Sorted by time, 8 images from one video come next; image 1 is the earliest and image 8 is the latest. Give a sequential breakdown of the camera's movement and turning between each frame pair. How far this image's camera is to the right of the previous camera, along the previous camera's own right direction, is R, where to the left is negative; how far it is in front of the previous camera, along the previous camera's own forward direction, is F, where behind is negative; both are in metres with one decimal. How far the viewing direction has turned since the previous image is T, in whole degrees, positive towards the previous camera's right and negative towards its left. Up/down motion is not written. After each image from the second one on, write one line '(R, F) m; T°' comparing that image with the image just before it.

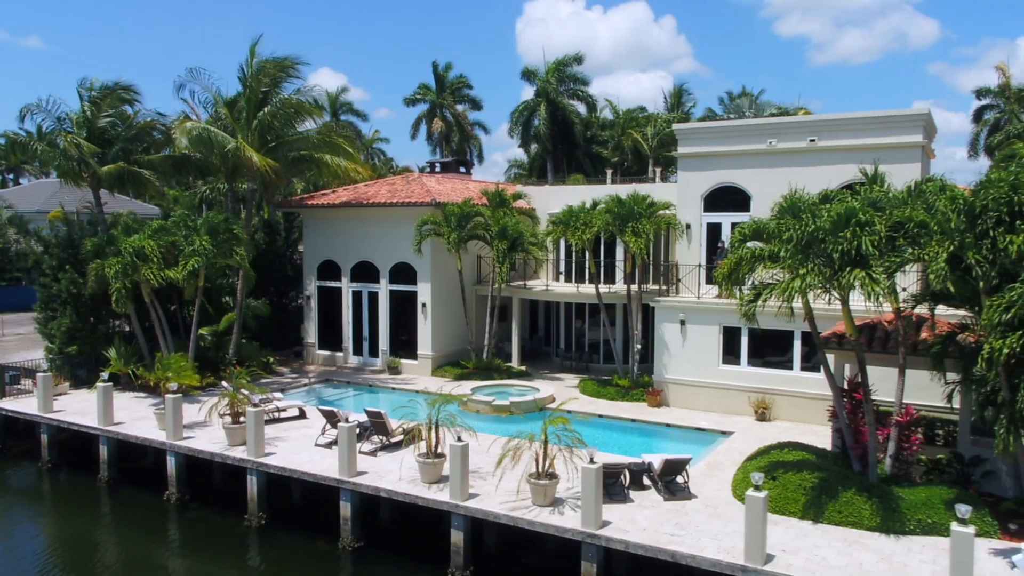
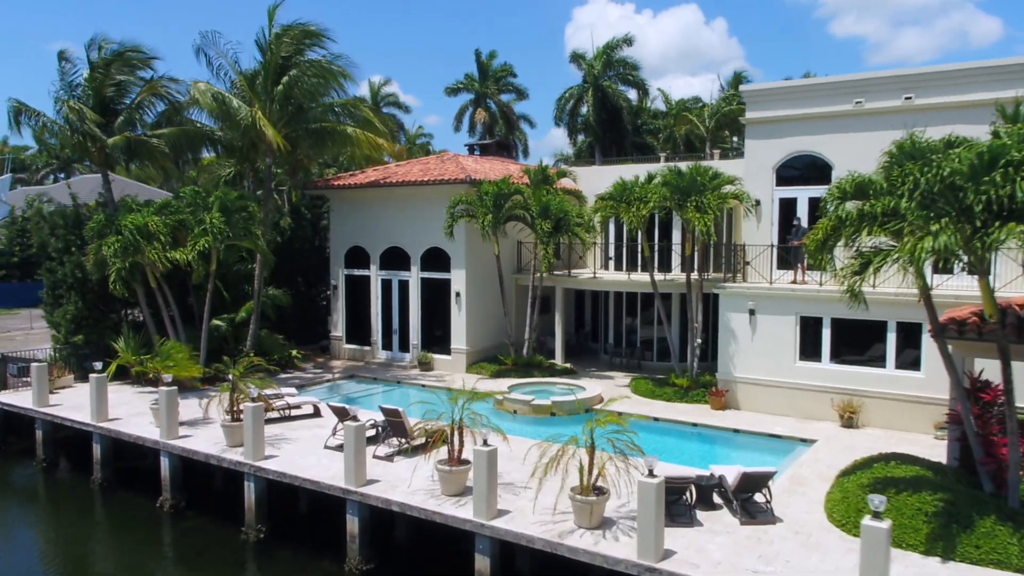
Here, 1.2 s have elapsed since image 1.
(+0.1, +2.5) m; -4°
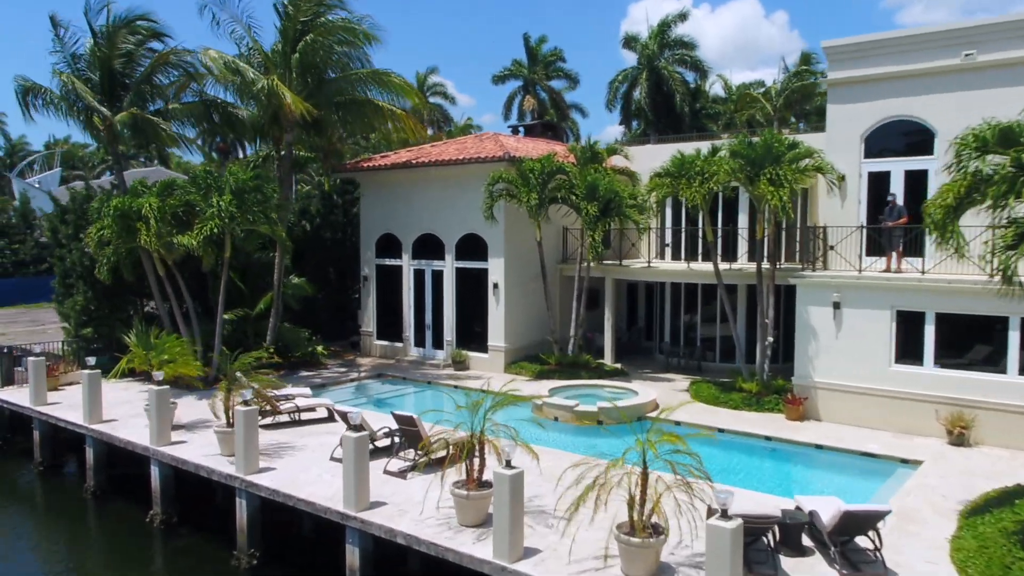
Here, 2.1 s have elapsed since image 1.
(+0.3, +2.3) m; -4°
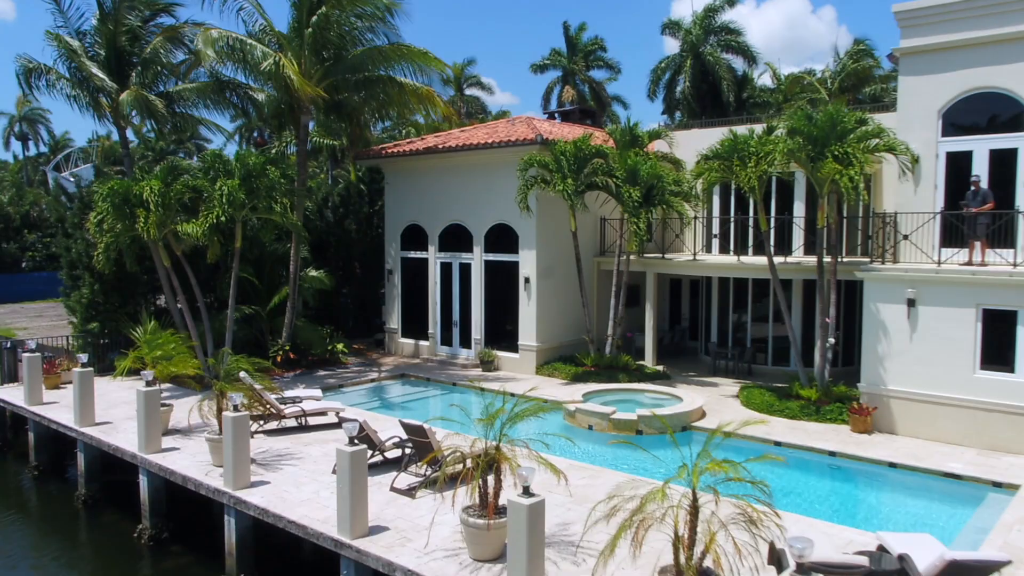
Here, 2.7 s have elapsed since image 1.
(+0.2, +1.6) m; -3°
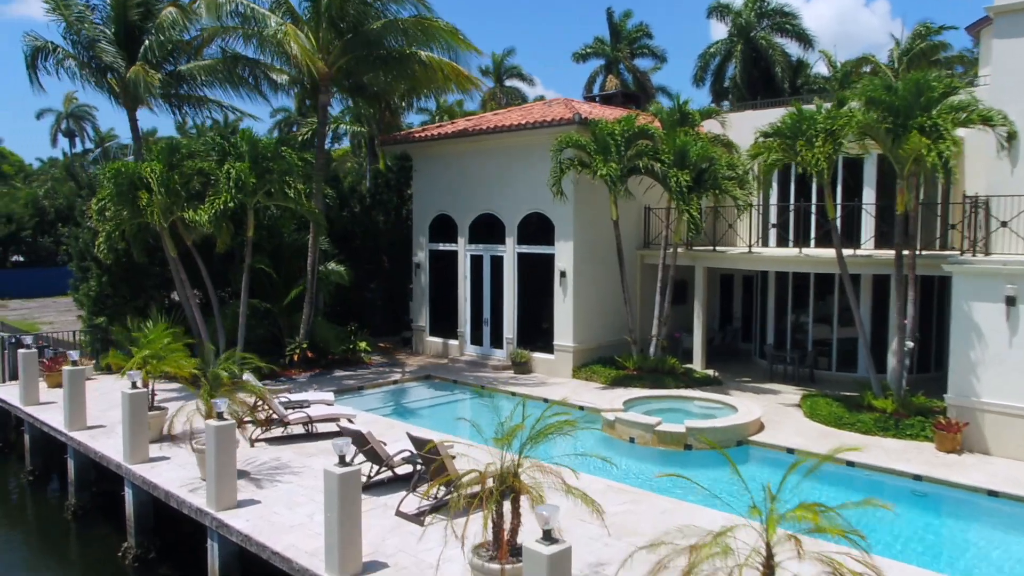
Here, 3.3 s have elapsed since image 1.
(+0.2, +1.6) m; -3°
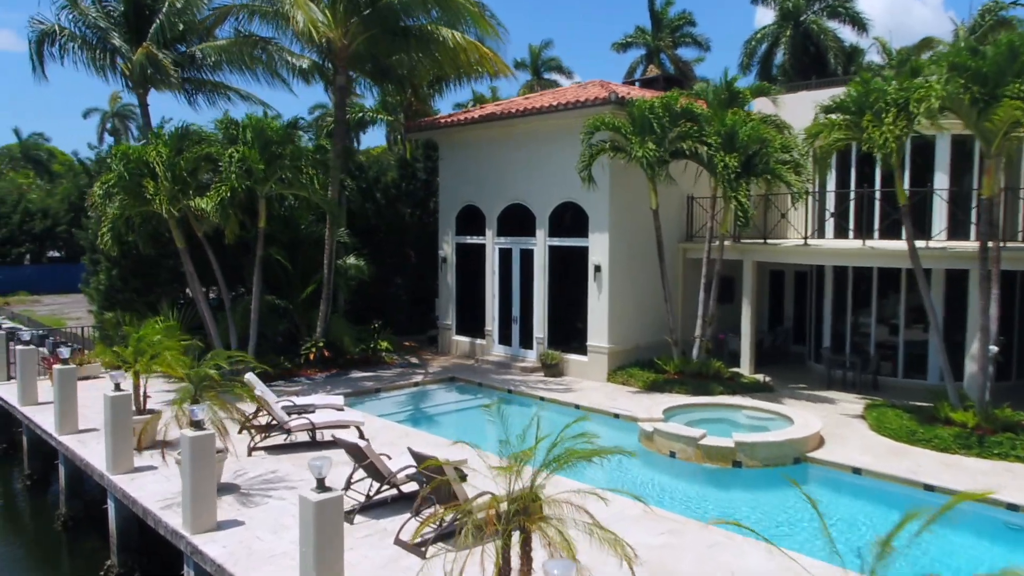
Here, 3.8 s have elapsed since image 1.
(+0.2, +1.3) m; -3°
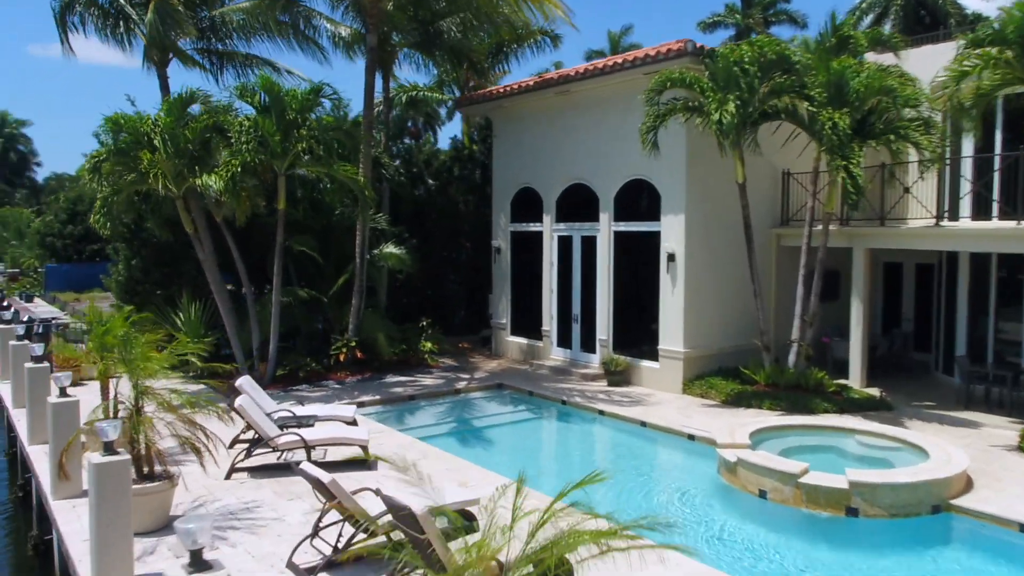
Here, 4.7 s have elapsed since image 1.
(+0.5, +2.4) m; -6°
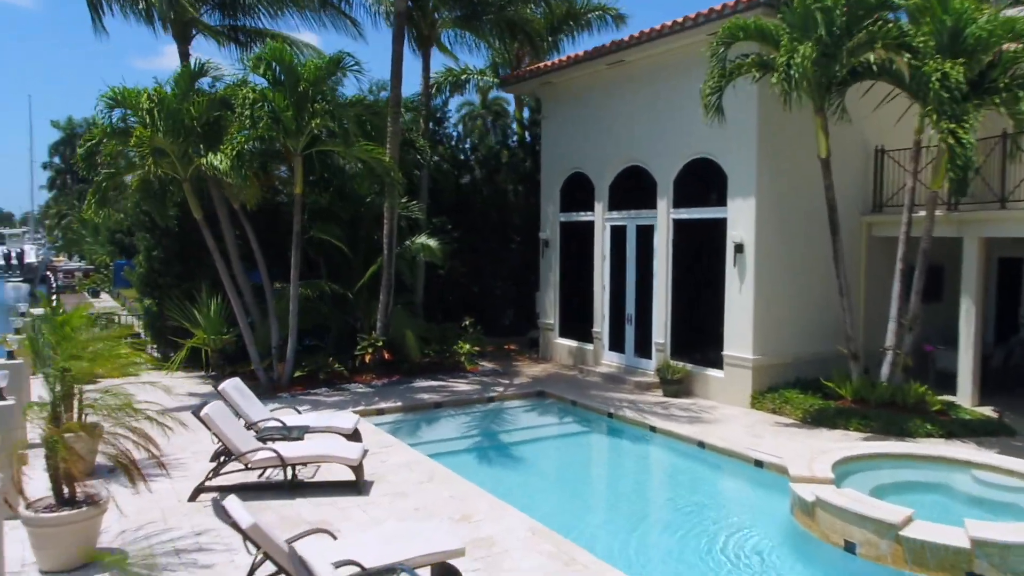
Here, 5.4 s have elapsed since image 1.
(+0.5, +1.7) m; -6°
